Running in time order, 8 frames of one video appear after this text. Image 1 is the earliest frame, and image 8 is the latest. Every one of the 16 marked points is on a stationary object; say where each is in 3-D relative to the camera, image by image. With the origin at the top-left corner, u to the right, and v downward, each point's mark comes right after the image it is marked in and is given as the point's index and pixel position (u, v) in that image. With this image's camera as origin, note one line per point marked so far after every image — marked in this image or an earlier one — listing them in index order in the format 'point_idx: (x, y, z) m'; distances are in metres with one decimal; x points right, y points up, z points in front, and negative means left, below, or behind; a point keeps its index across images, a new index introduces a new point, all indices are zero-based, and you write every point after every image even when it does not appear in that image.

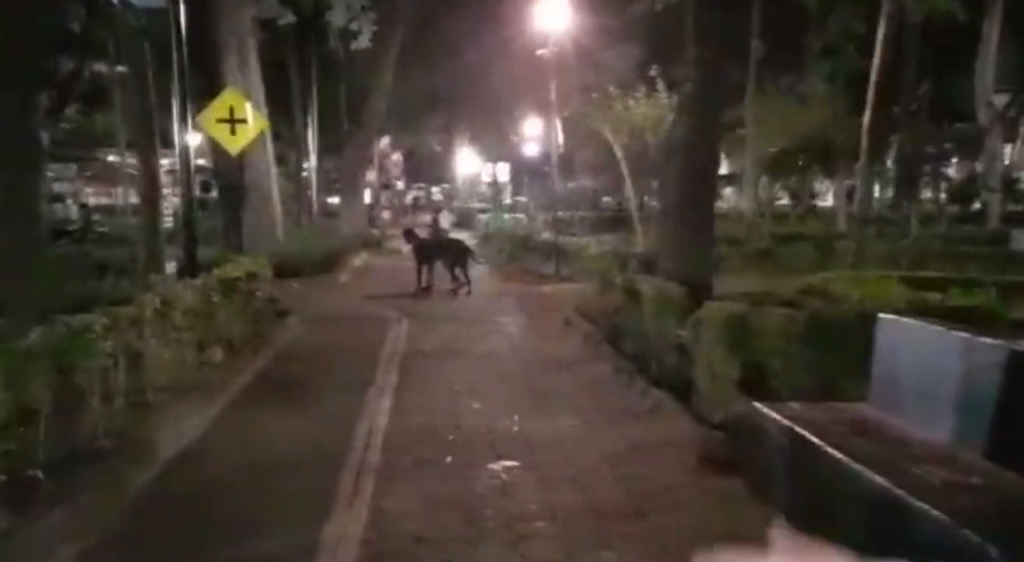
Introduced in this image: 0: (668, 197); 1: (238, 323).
0: (+2.4, +1.3, +14.1) m
1: (-3.8, -0.6, +12.9) m
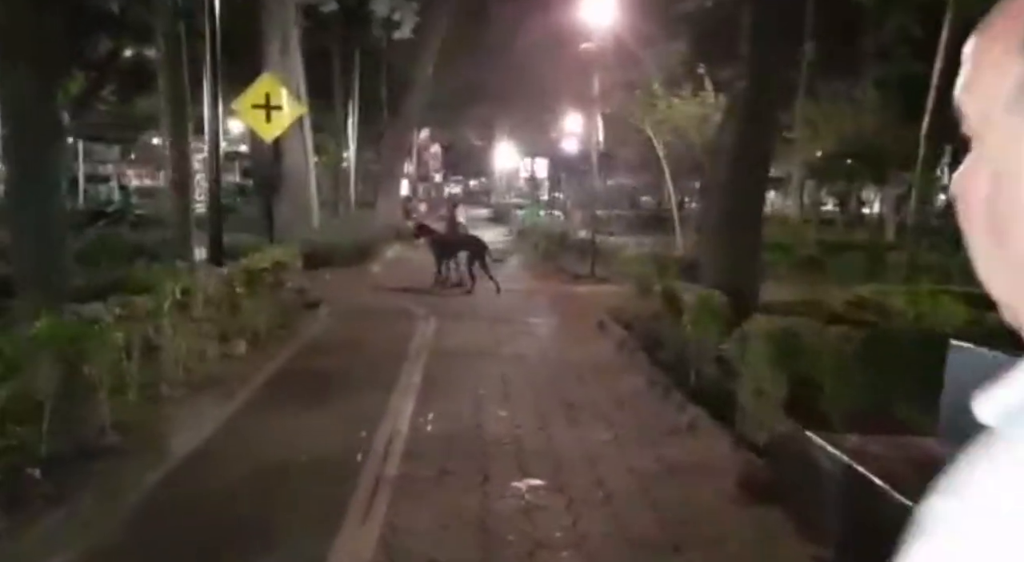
0: (+2.9, +1.2, +13.5) m
1: (-3.4, -0.5, +12.6) m
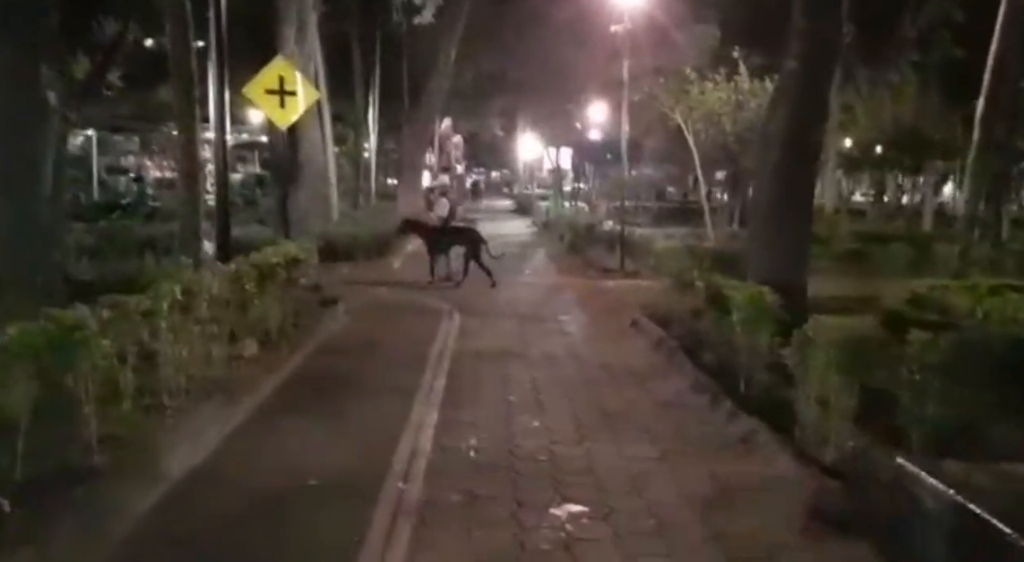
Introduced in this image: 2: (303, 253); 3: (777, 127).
0: (+3.3, +1.3, +12.5) m
1: (-3.0, -0.4, +11.8) m
2: (-3.1, +0.4, +13.9) m
3: (+3.4, +2.0, +12.1) m
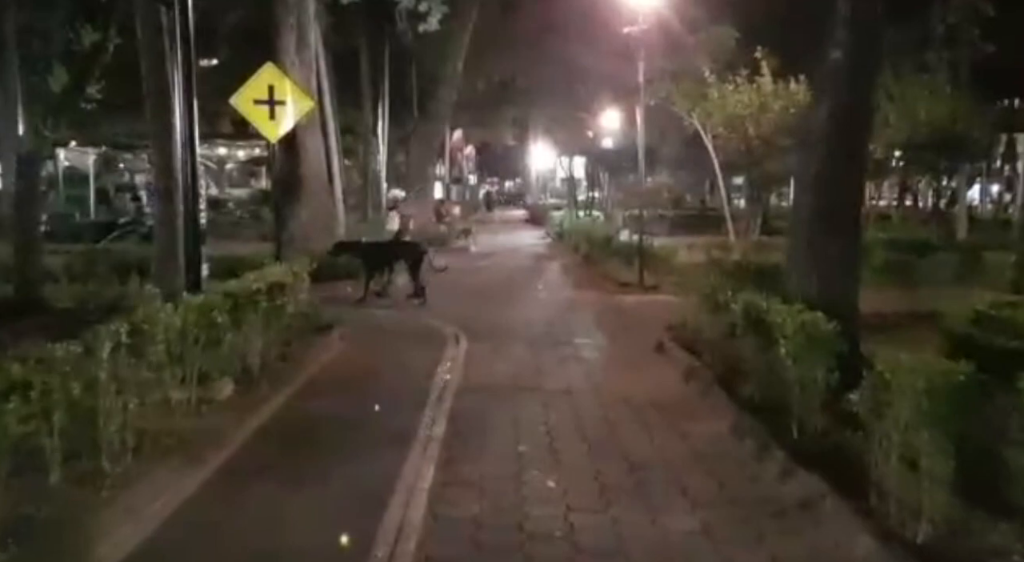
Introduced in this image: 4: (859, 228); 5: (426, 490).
0: (+3.4, +1.0, +11.1) m
1: (-2.9, -0.7, +10.5) m
2: (-3.0, +0.1, +12.6) m
3: (+3.5, +1.8, +10.7) m
4: (+4.1, +0.6, +10.9) m
5: (-0.7, -1.6, +7.1) m
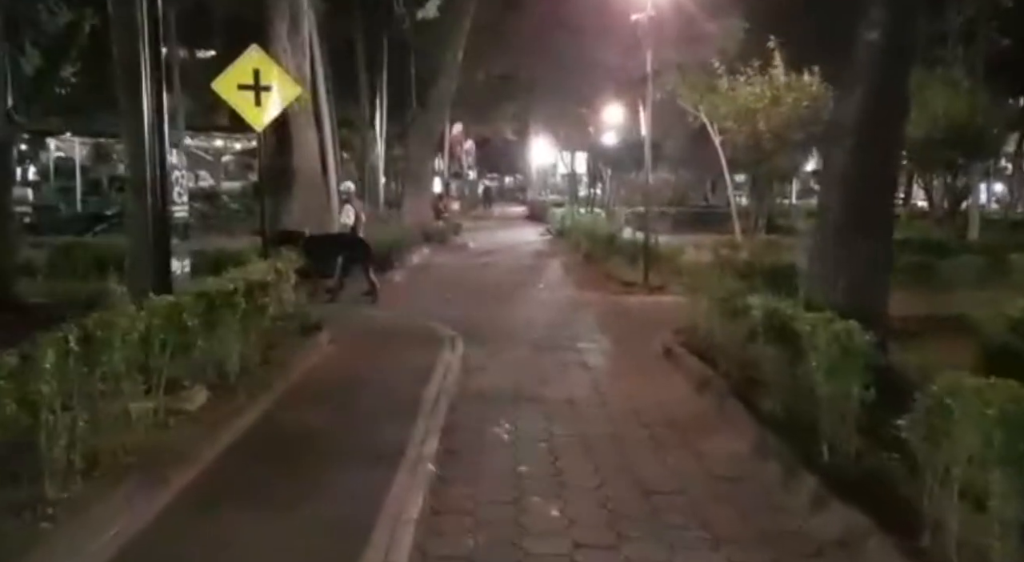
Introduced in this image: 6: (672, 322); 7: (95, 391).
0: (+3.4, +1.0, +10.3) m
1: (-2.9, -0.7, +9.7) m
2: (-3.0, +0.1, +11.8) m
3: (+3.5, +1.7, +9.9) m
4: (+4.1, +0.6, +10.1) m
5: (-0.7, -1.6, +6.3) m
6: (+2.6, -0.7, +15.0) m
7: (-2.9, -0.8, +6.5) m
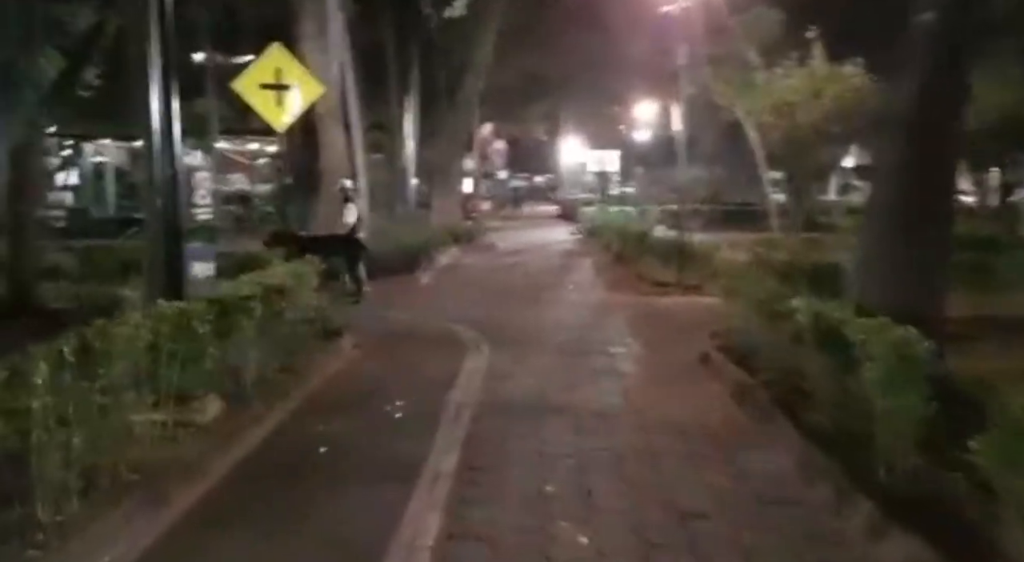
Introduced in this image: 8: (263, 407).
0: (+3.7, +1.0, +9.7) m
1: (-2.6, -0.8, +9.3) m
2: (-2.7, 0.0, +11.4) m
3: (+3.8, +1.7, +9.3) m
4: (+4.4, +0.6, +9.5) m
5: (-0.5, -1.6, +5.8) m
6: (+3.0, -0.7, +14.4) m
7: (-2.7, -0.8, +6.1) m
8: (-2.4, -1.2, +9.0) m
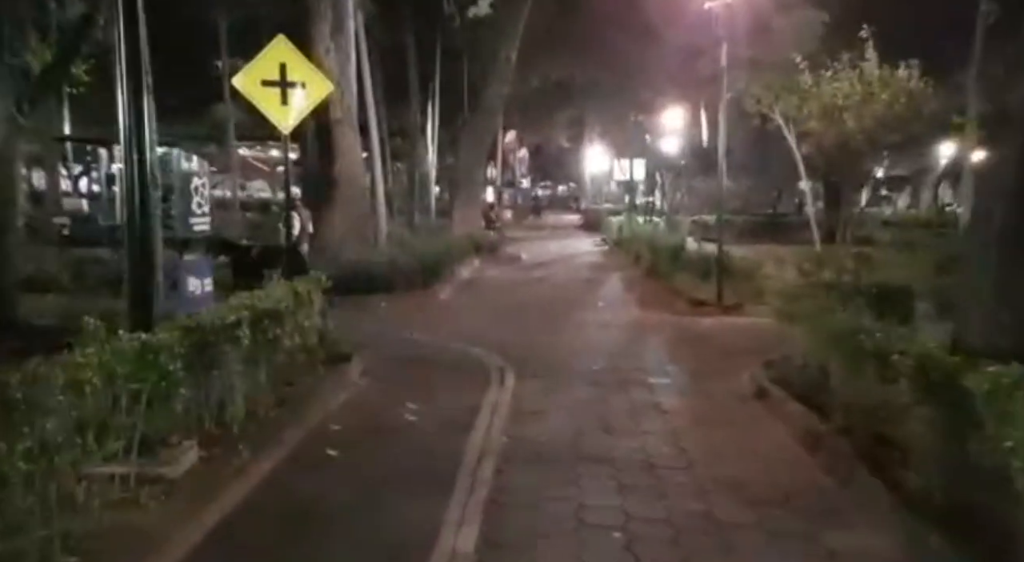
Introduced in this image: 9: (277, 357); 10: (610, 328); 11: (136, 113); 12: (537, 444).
0: (+4.0, +0.7, +8.2) m
1: (-2.4, -1.0, +7.9) m
2: (-2.3, -0.2, +10.0) m
3: (+4.1, +1.5, +7.8) m
4: (+4.6, +0.3, +8.0) m
5: (-0.3, -1.8, +4.4) m
6: (+3.4, -1.0, +12.9) m
7: (-2.6, -1.0, +4.8) m
8: (-2.2, -1.4, +7.7) m
9: (-2.3, -0.7, +9.2) m
10: (+1.7, -0.8, +16.4) m
11: (-3.1, +1.5, +7.8) m
12: (+0.2, -1.5, +8.6) m
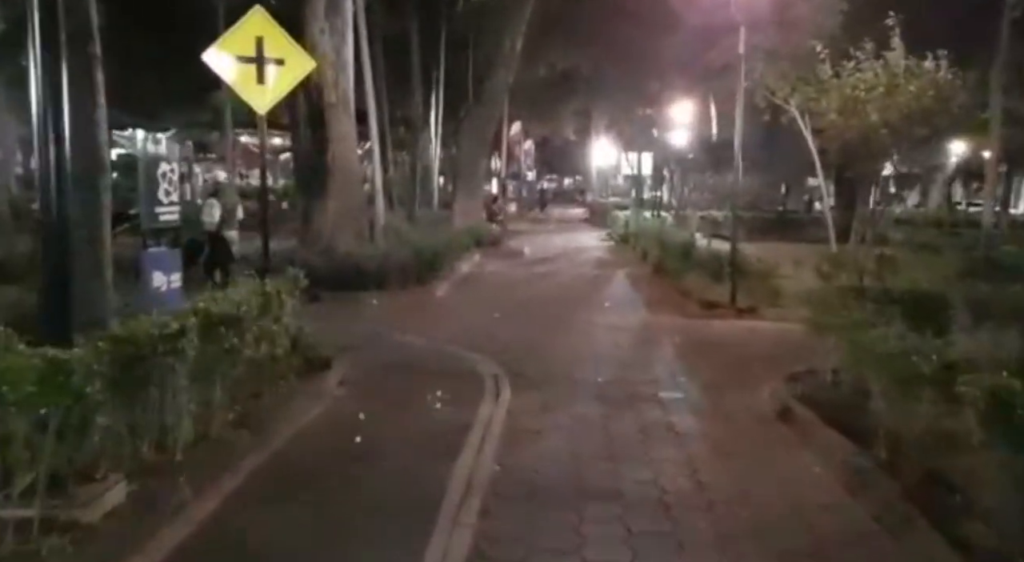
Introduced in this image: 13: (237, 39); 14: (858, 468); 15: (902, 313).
0: (+4.0, +0.6, +7.0) m
1: (-2.4, -1.0, +6.8) m
2: (-2.4, -0.2, +8.9) m
3: (+4.1, +1.4, +6.6) m
4: (+4.6, +0.2, +6.8) m
5: (-0.4, -1.9, +3.3) m
6: (+3.4, -1.0, +11.7) m
7: (-2.6, -1.0, +3.7) m
8: (-2.2, -1.4, +6.6) m
9: (-2.4, -0.7, +8.1) m
10: (+1.7, -0.8, +15.2) m
11: (-3.1, +1.5, +6.6) m
12: (+0.2, -1.5, +7.5) m
13: (-3.2, +2.8, +11.0) m
14: (+2.7, -1.4, +7.2) m
15: (+4.5, -0.4, +10.6) m
